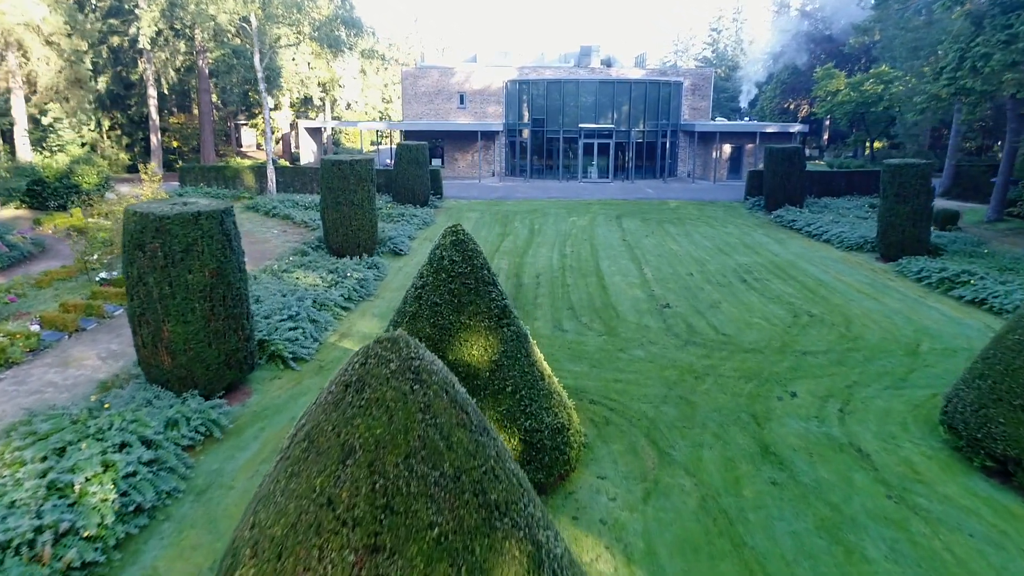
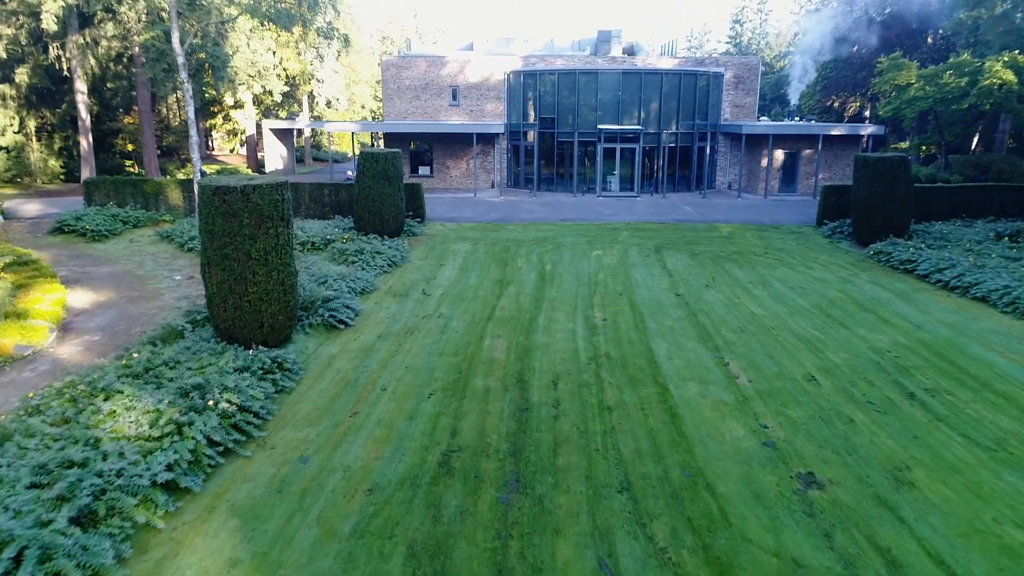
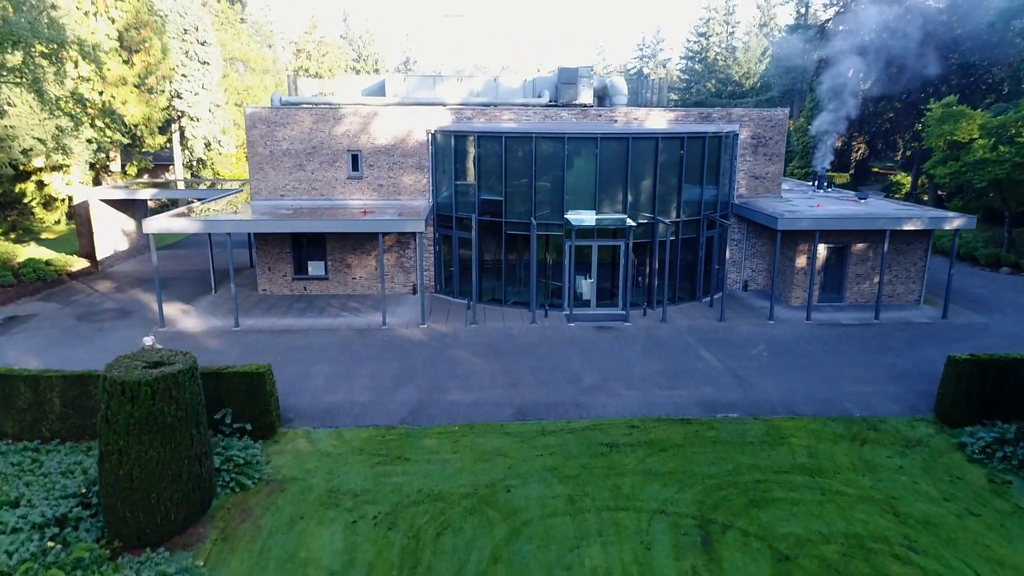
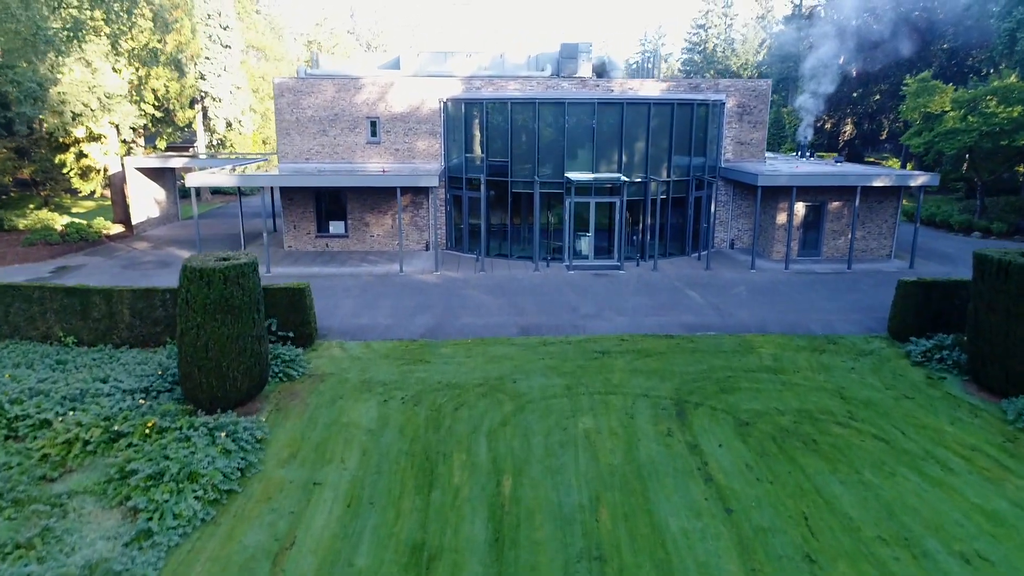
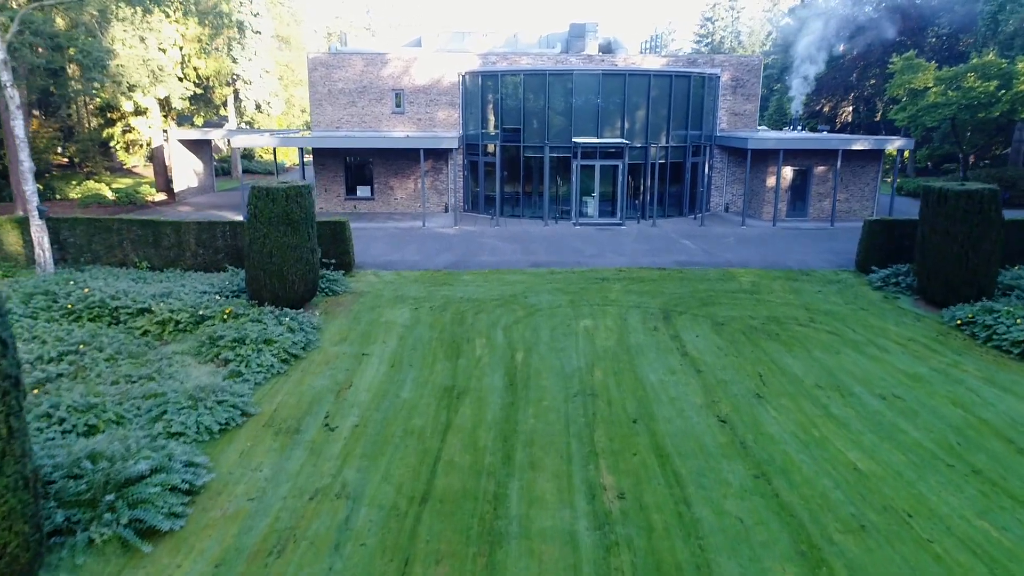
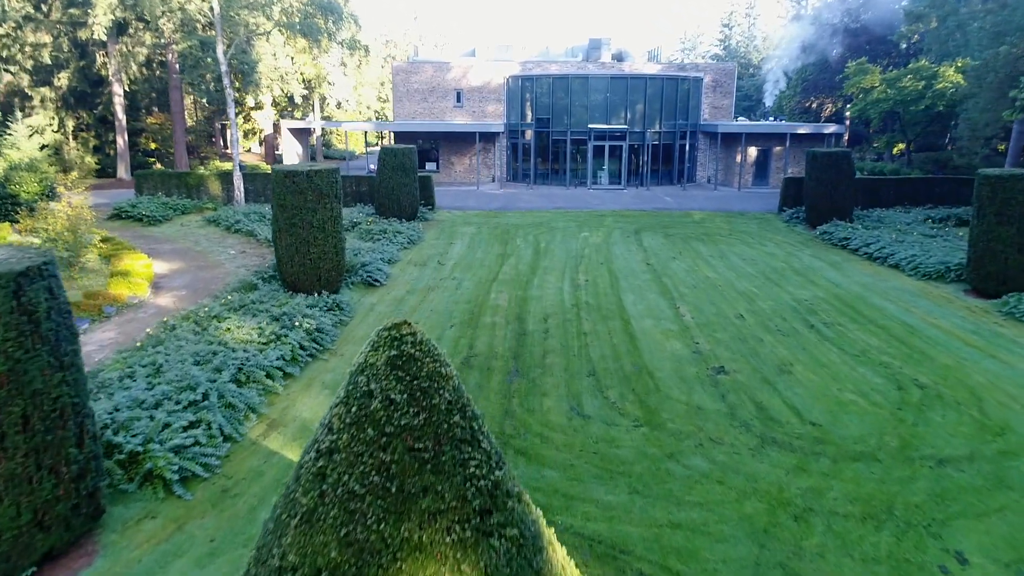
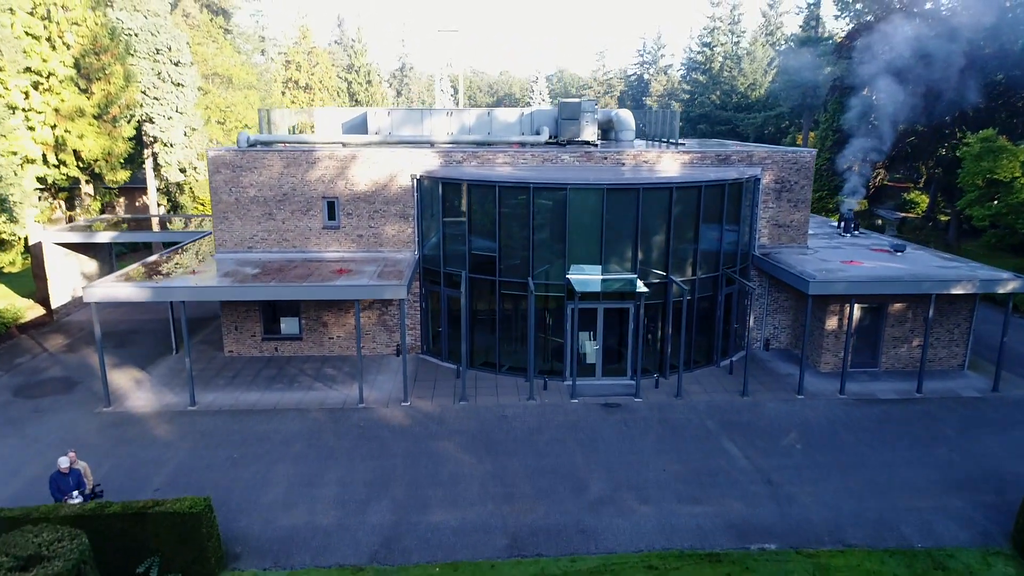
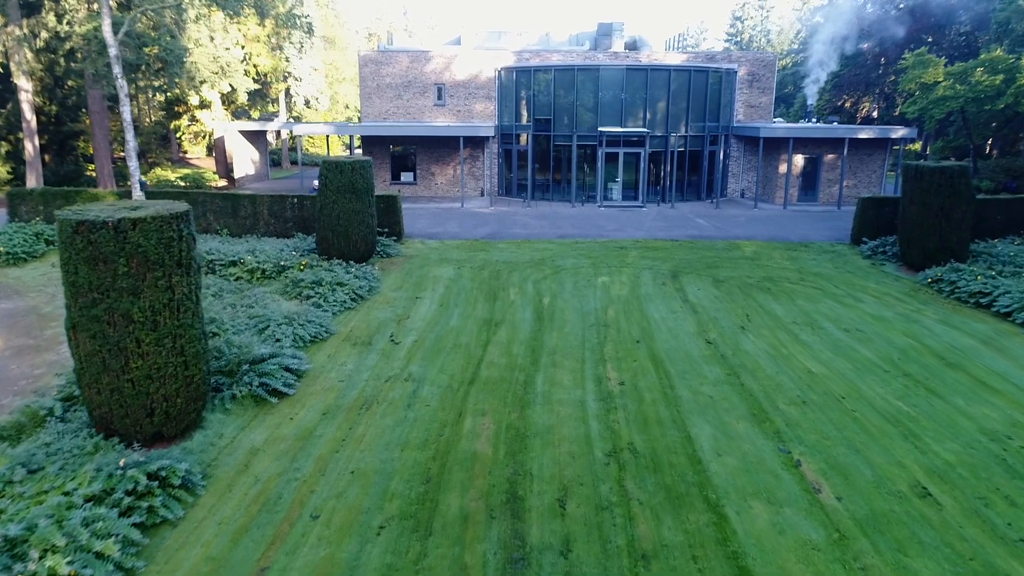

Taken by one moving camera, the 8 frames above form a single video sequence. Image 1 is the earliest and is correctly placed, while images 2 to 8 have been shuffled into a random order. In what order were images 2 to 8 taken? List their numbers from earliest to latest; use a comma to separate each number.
6, 2, 8, 5, 4, 3, 7
